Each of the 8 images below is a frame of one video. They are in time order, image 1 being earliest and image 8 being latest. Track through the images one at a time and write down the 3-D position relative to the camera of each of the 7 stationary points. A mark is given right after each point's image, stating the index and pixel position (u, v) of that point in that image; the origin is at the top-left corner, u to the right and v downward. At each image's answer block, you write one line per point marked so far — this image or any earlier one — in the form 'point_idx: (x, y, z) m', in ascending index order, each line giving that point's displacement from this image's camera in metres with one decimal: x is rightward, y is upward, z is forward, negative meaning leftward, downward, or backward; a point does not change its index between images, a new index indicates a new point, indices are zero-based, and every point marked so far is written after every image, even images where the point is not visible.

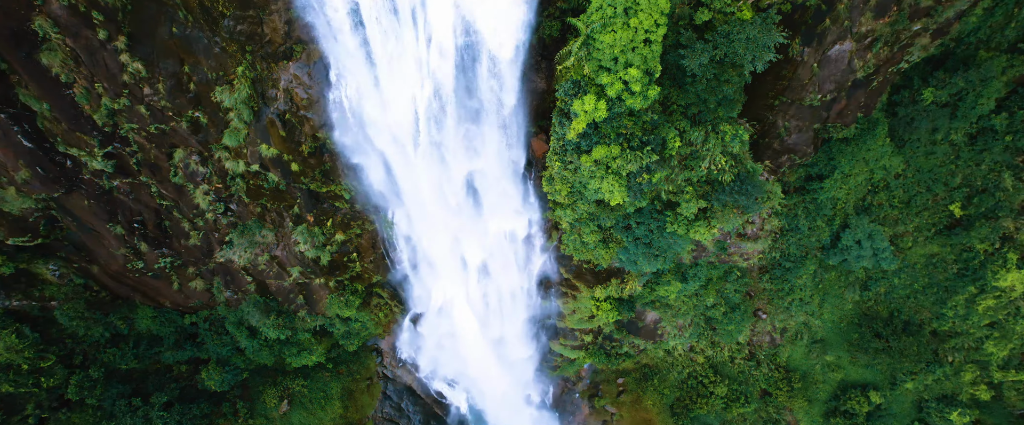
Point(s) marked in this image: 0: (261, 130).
0: (-8.1, +2.7, +17.9) m
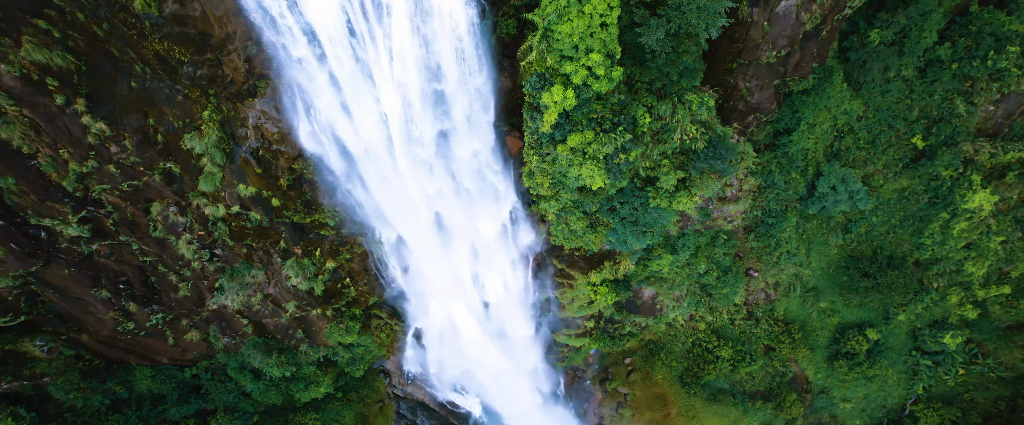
0: (-8.9, +1.4, +17.7) m
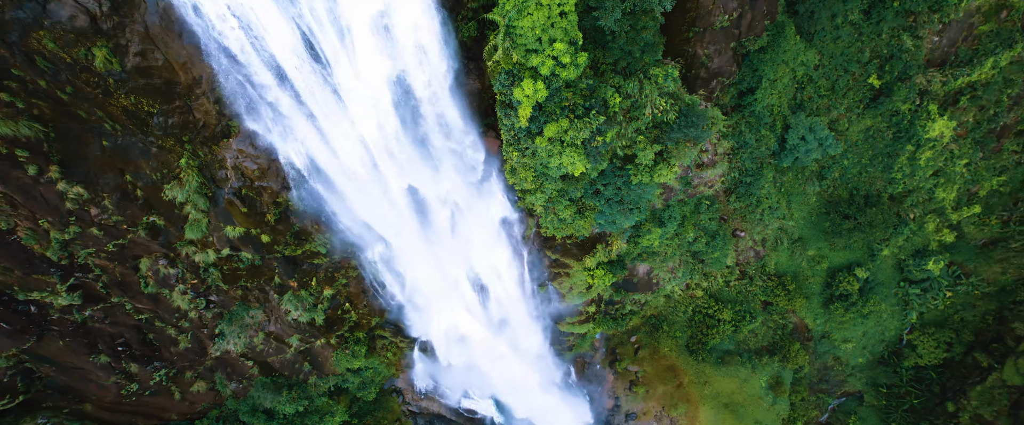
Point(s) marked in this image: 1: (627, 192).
0: (-9.4, 0.0, +17.7) m
1: (+3.9, +0.7, +18.5) m
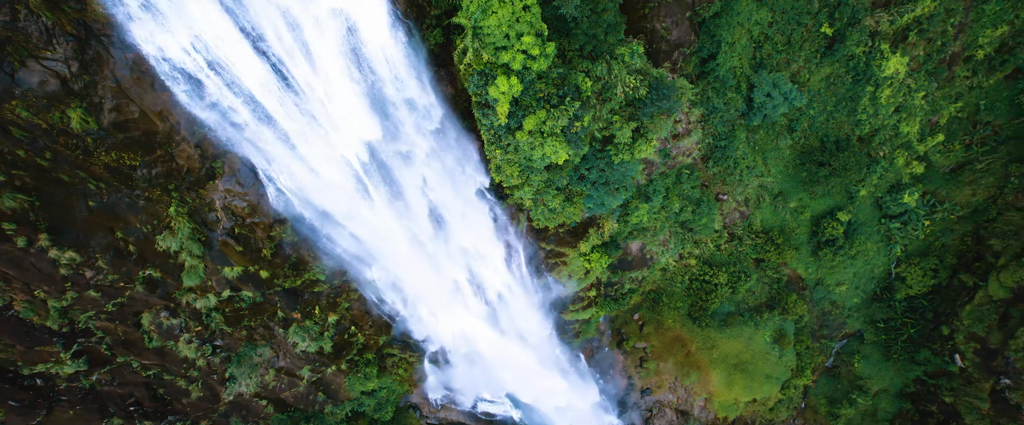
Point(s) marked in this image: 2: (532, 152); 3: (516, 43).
0: (-9.5, -1.4, +17.6) m
1: (+3.4, +1.4, +18.9) m
2: (+0.6, +1.9, +17.2) m
3: (+0.1, +4.7, +15.3) m
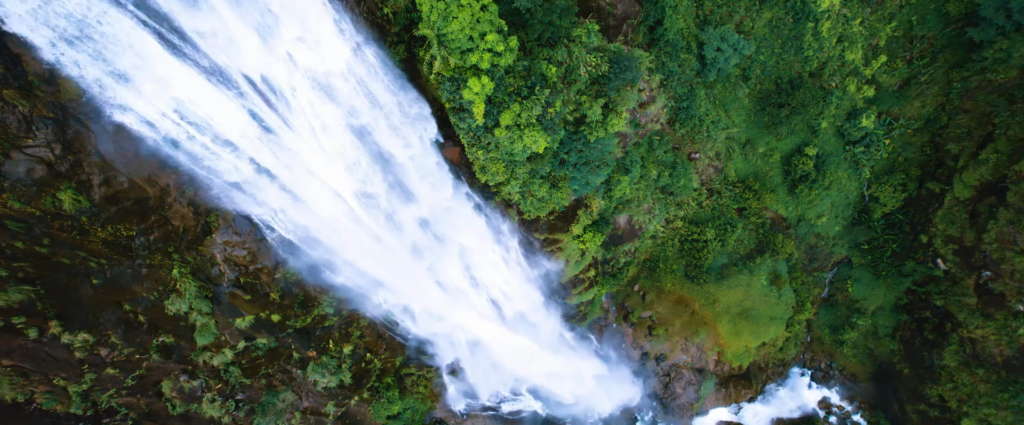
0: (-9.3, -3.1, +17.6) m
1: (+2.7, +2.2, +19.4) m
2: (0.0, +2.1, +17.6) m
3: (-1.0, +4.8, +15.7) m
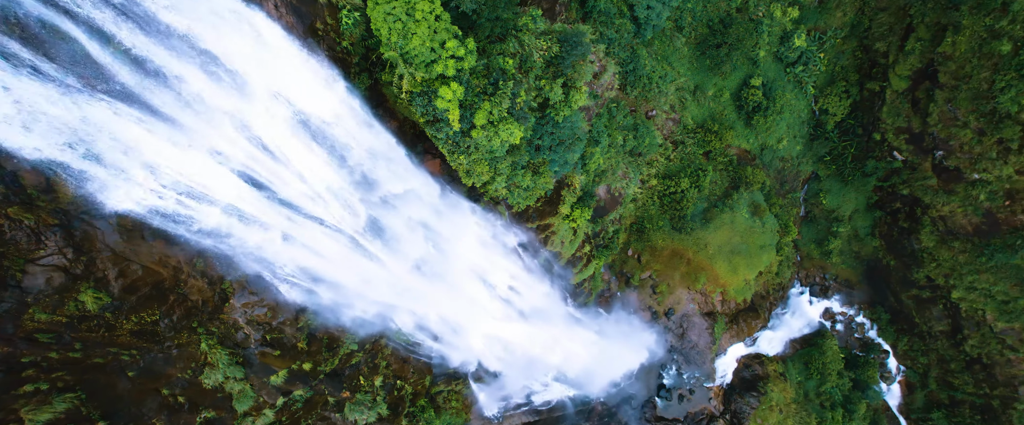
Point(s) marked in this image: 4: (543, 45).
0: (-8.4, -5.2, +17.6) m
1: (+1.8, +3.0, +20.1) m
2: (-0.7, +2.3, +18.1) m
3: (-2.3, +4.7, +16.1) m
4: (+1.1, +5.7, +18.6) m
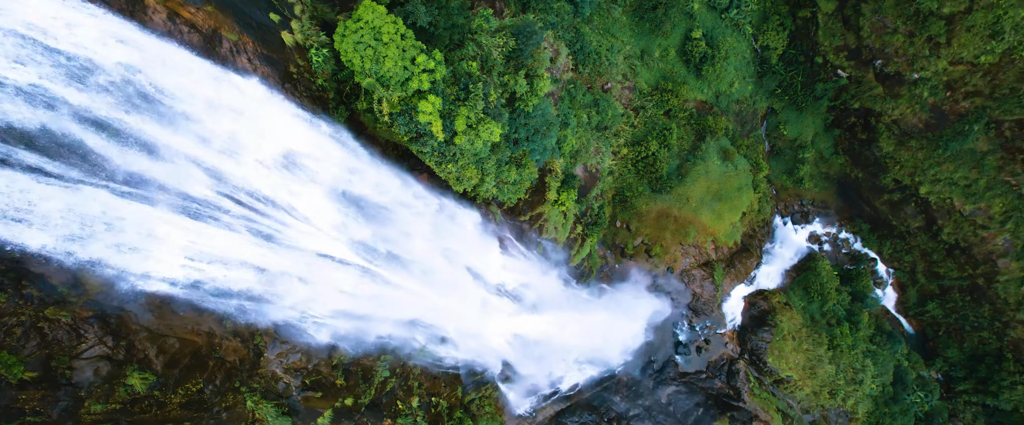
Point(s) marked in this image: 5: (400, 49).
0: (-7.0, -6.8, +17.8) m
1: (+0.9, +3.5, +20.7) m
2: (-1.3, +2.3, +18.6) m
3: (-3.3, +4.2, +16.6) m
4: (-0.4, +6.0, +19.2) m
5: (-3.7, +4.7, +16.2) m
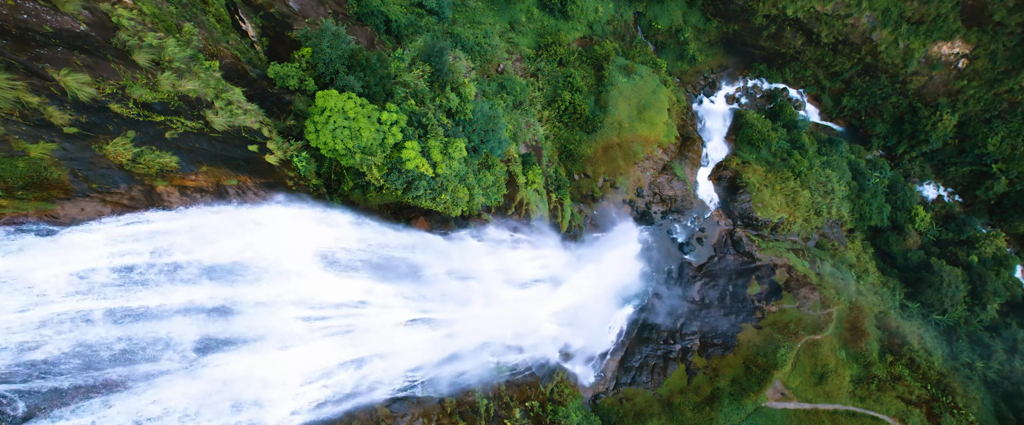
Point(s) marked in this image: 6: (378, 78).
0: (-2.3, -9.1, +18.5) m
1: (-1.2, +3.7, +22.0) m
2: (-2.2, +1.6, +19.7) m
3: (-4.7, +2.3, +17.4) m
4: (-3.4, +5.2, +20.3) m
5: (-5.3, +2.5, +17.0) m
6: (-4.7, +4.4, +18.7) m
